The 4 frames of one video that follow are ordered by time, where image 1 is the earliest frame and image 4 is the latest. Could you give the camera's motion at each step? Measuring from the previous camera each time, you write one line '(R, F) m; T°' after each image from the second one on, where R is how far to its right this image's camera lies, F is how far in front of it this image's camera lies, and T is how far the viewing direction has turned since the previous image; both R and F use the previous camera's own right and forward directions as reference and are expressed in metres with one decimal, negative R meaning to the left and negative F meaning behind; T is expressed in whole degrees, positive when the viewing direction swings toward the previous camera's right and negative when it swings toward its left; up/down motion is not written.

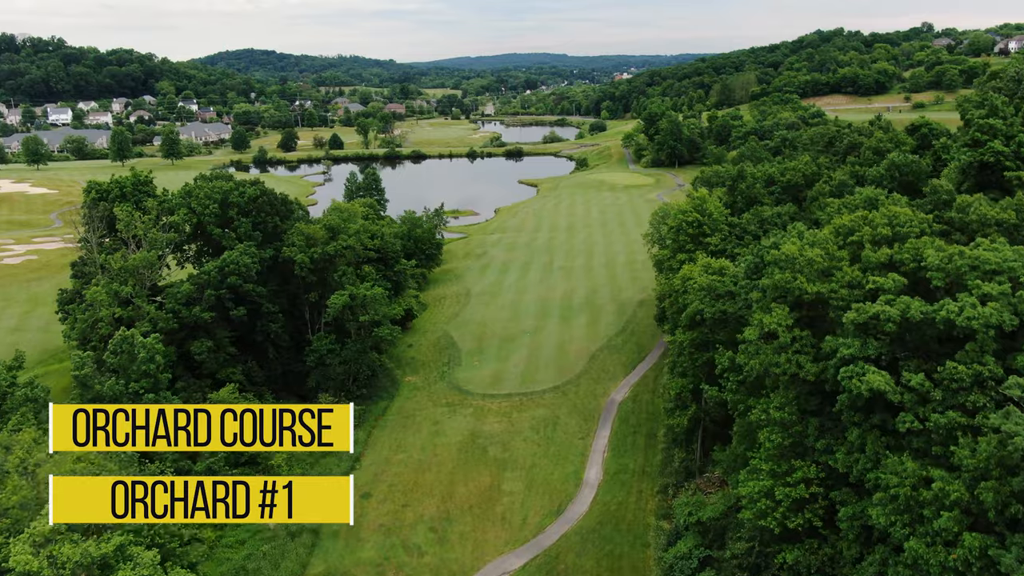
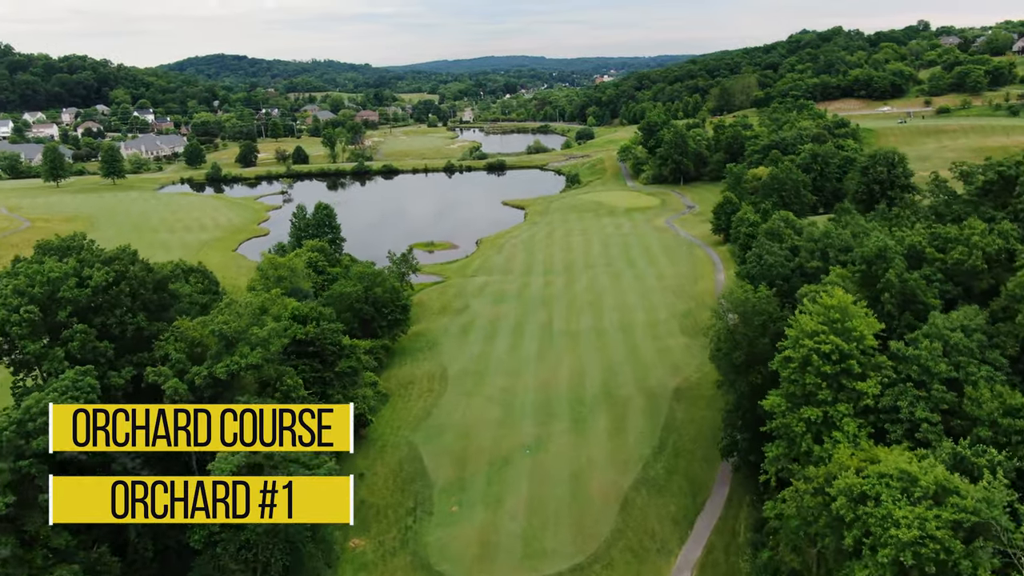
(-0.4, +13.8) m; +1°
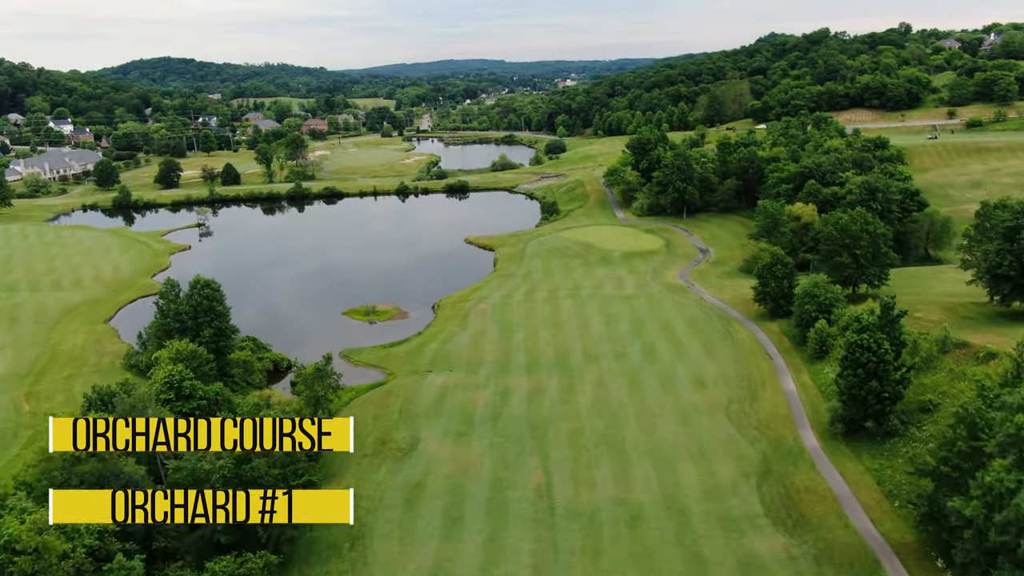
(-0.4, +18.6) m; +3°
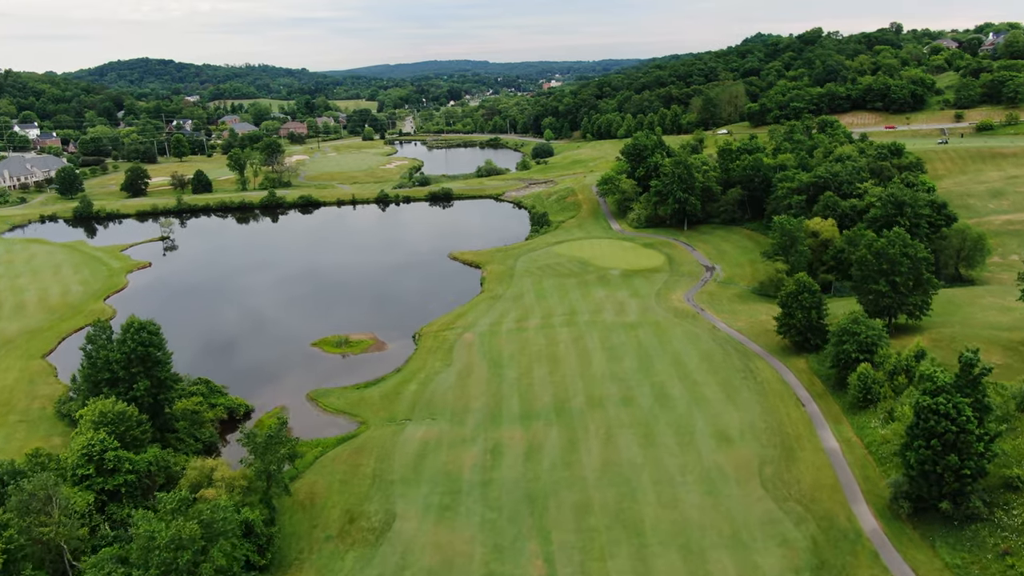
(-0.3, +6.0) m; +1°
